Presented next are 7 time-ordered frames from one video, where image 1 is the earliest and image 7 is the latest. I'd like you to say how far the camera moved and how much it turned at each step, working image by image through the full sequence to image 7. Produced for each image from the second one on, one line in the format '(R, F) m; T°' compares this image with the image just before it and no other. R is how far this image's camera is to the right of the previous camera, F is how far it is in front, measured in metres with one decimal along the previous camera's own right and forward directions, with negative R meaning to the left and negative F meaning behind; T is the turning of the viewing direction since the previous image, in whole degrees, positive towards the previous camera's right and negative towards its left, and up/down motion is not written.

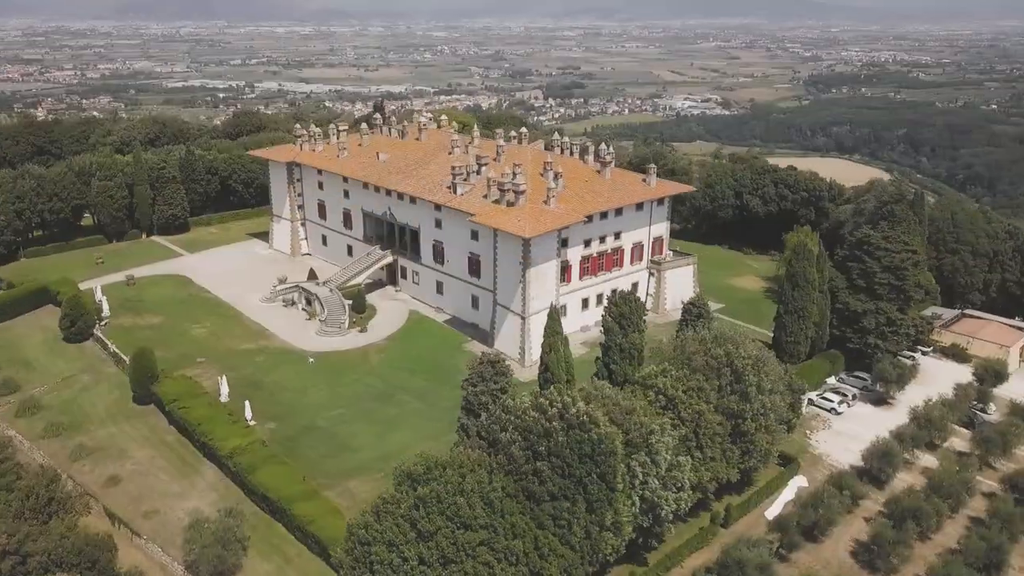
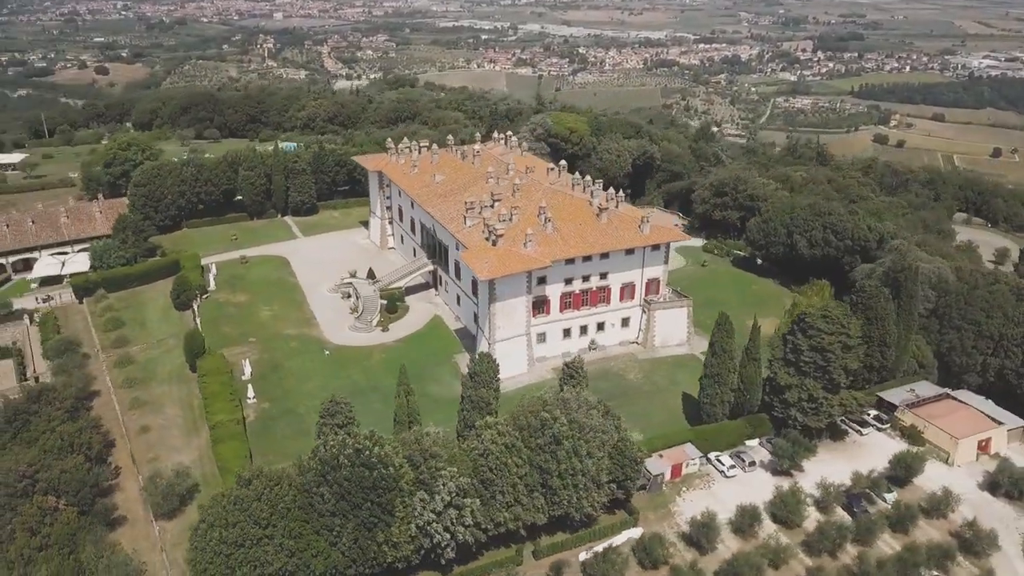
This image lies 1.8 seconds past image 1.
(+14.6, -4.1) m; -17°
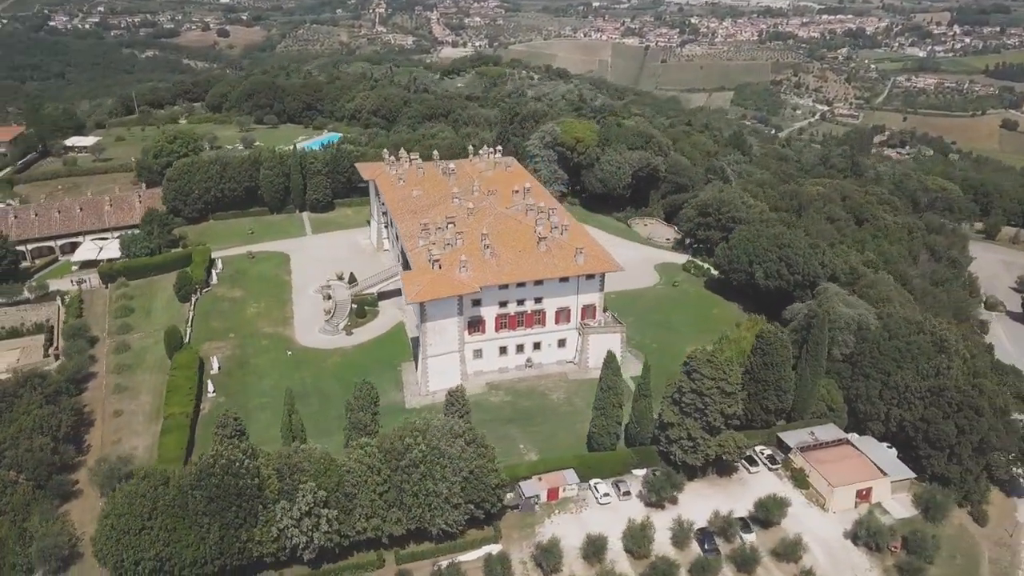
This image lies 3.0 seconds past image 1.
(+10.4, -3.3) m; -7°
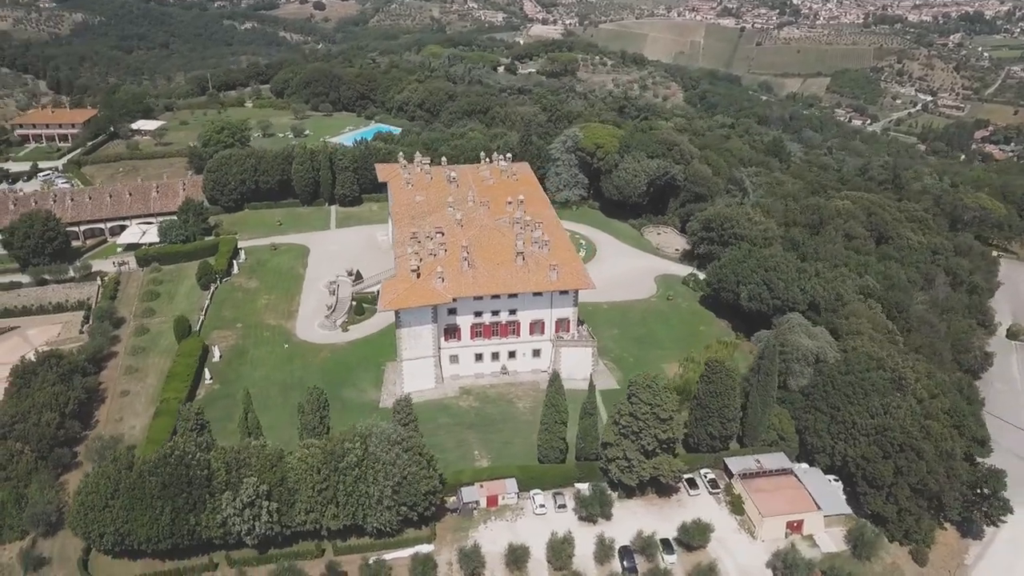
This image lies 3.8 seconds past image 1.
(+7.2, -2.2) m; -6°
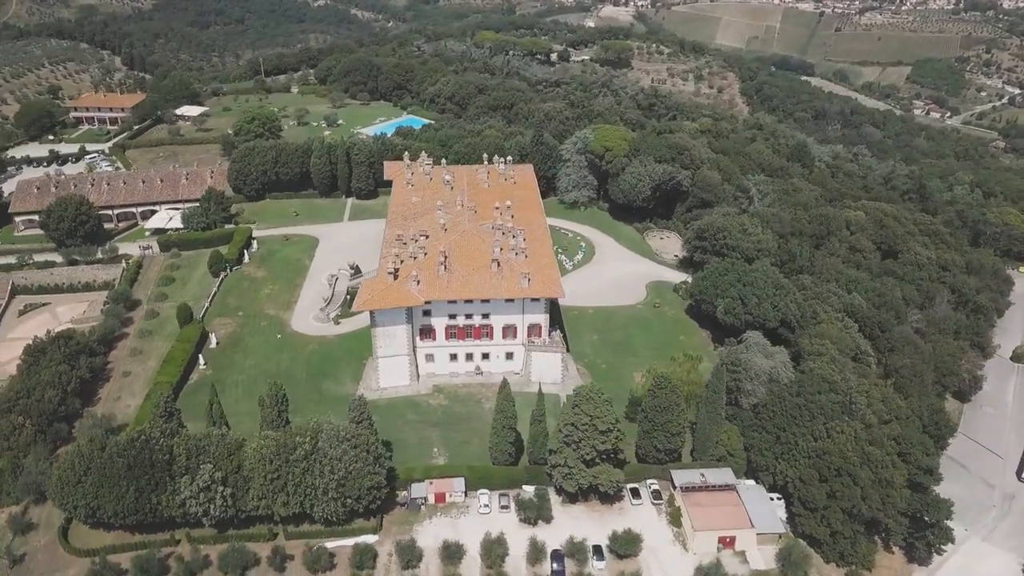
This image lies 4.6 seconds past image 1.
(+6.4, -1.9) m; -5°
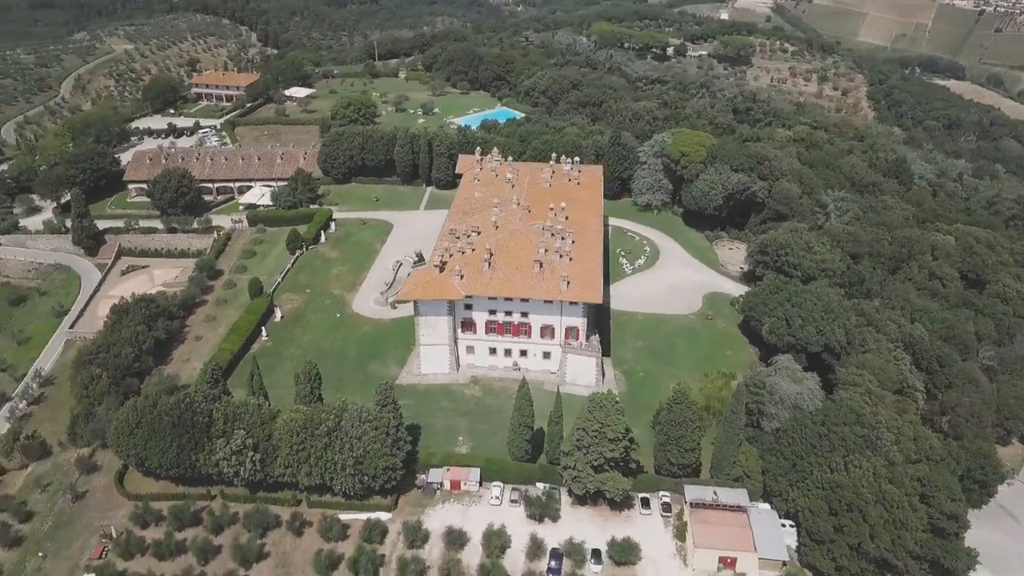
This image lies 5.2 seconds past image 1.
(+5.2, -1.2) m; -8°
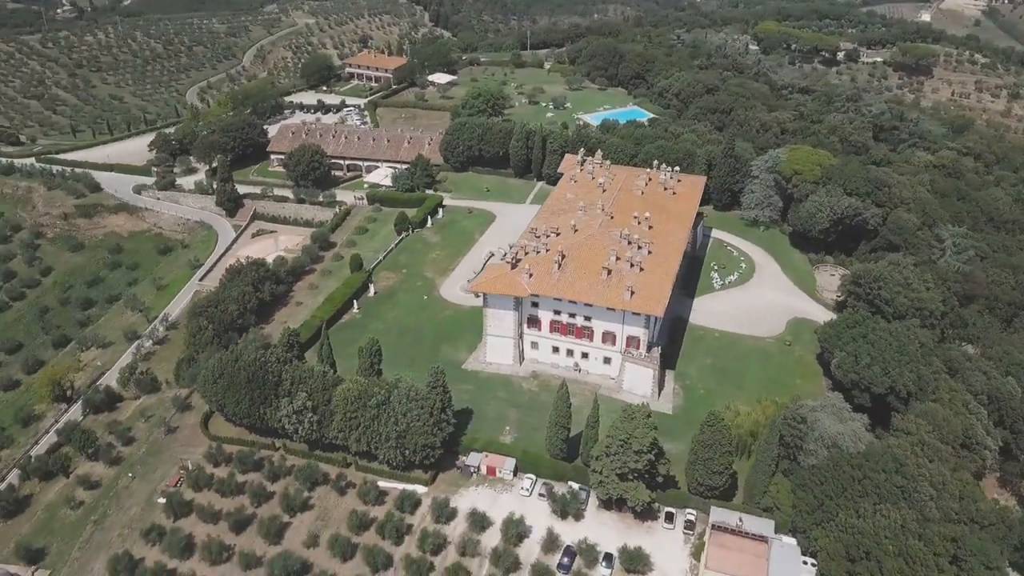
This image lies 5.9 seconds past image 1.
(+6.4, -1.7) m; -11°
